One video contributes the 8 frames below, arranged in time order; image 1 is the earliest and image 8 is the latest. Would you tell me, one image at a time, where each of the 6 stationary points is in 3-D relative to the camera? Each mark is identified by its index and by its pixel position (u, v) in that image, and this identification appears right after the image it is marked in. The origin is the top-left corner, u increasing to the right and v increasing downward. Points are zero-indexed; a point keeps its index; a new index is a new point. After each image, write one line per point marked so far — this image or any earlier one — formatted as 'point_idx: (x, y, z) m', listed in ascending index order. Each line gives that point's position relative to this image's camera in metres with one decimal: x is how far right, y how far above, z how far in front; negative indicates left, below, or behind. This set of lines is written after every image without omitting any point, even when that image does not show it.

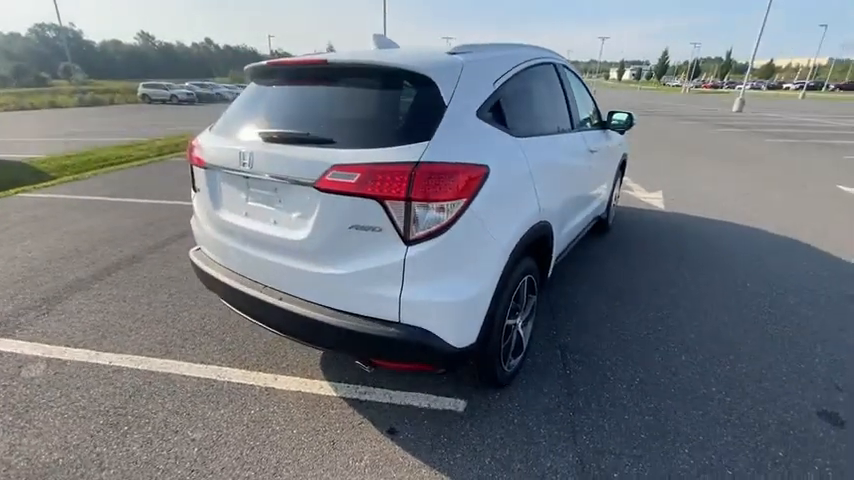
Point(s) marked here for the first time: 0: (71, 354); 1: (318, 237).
0: (-2.7, -0.8, +3.0) m
1: (-0.5, 0.0, +2.0) m
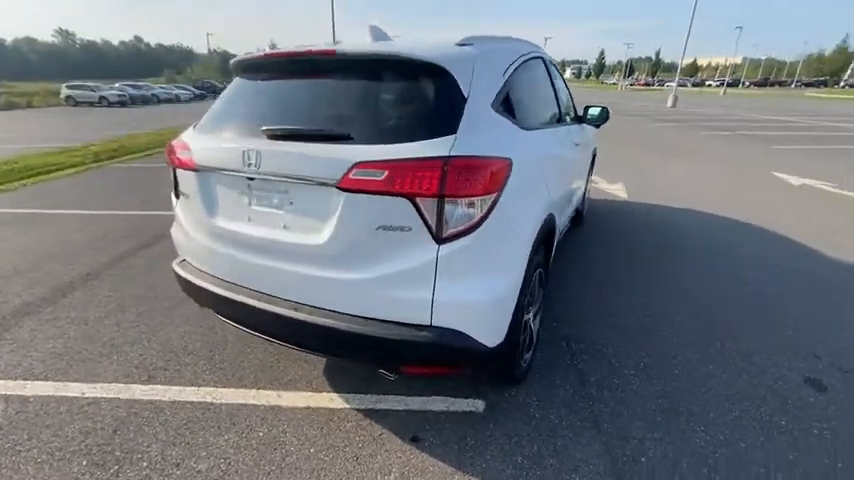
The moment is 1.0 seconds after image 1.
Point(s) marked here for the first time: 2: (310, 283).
0: (-2.6, -1.0, +2.6) m
1: (-0.4, 0.0, +1.8) m
2: (-0.6, -0.2, +1.9) m
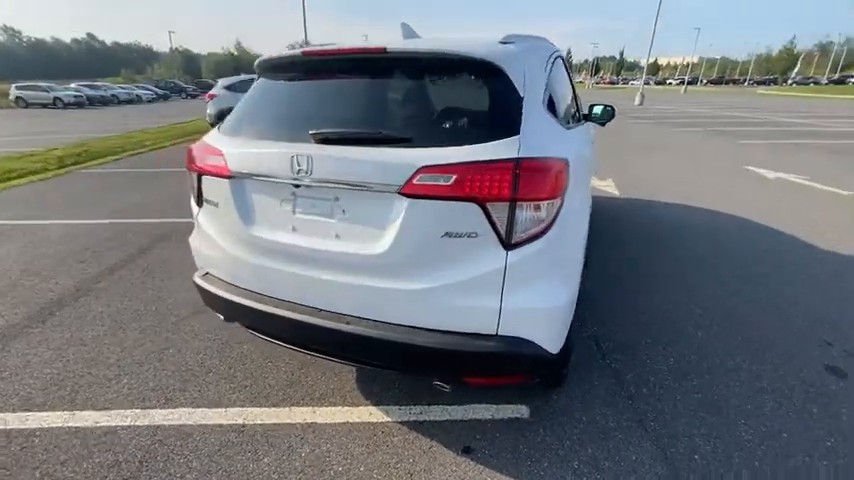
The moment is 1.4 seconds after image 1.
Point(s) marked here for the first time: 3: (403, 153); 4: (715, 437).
0: (-2.3, -1.1, +2.4) m
1: (-0.1, 0.0, +1.7) m
2: (-0.3, -0.2, +1.8) m
3: (-0.1, +0.4, +1.7) m
4: (+1.7, -1.1, +2.3) m
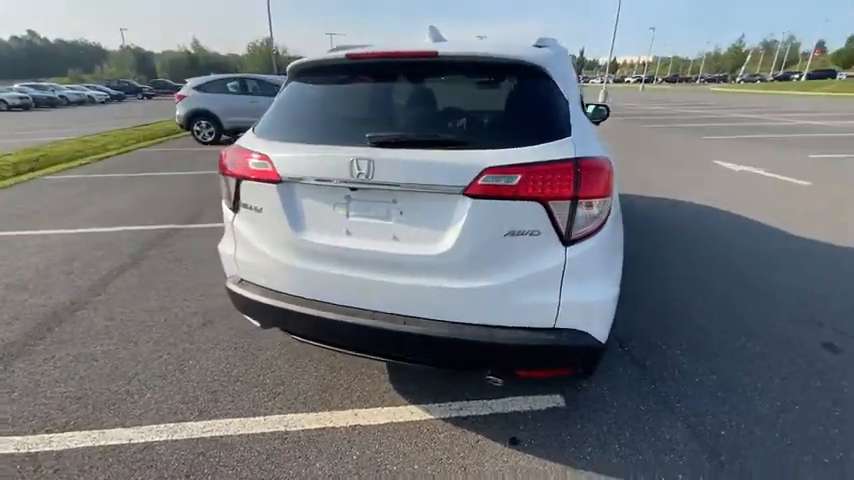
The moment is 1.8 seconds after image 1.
0: (-2.1, -1.1, +2.3) m
1: (+0.2, 0.0, +1.8) m
2: (0.0, -0.3, +1.9) m
3: (+0.2, +0.4, +1.7) m
4: (+1.9, -1.1, +2.5) m
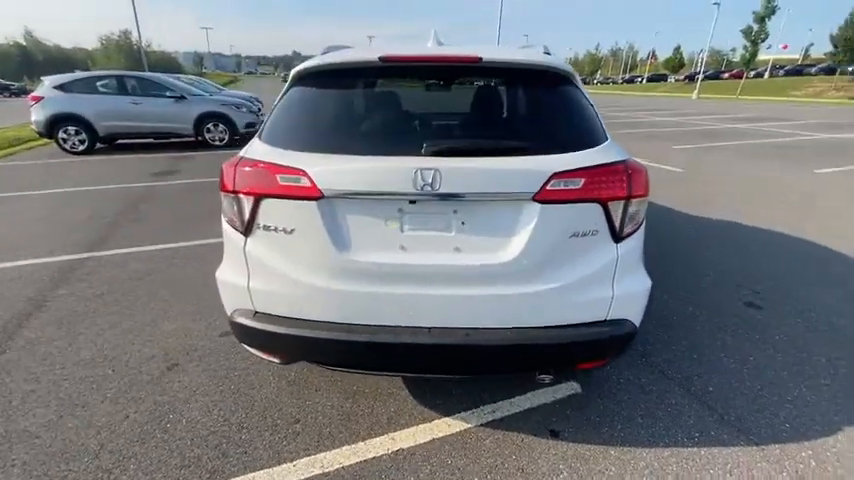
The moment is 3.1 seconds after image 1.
0: (-1.7, -1.4, +1.7) m
1: (+0.4, -0.1, +1.8) m
2: (+0.3, -0.3, +1.8) m
3: (+0.4, +0.3, +1.8) m
4: (+2.1, -0.9, +2.9) m
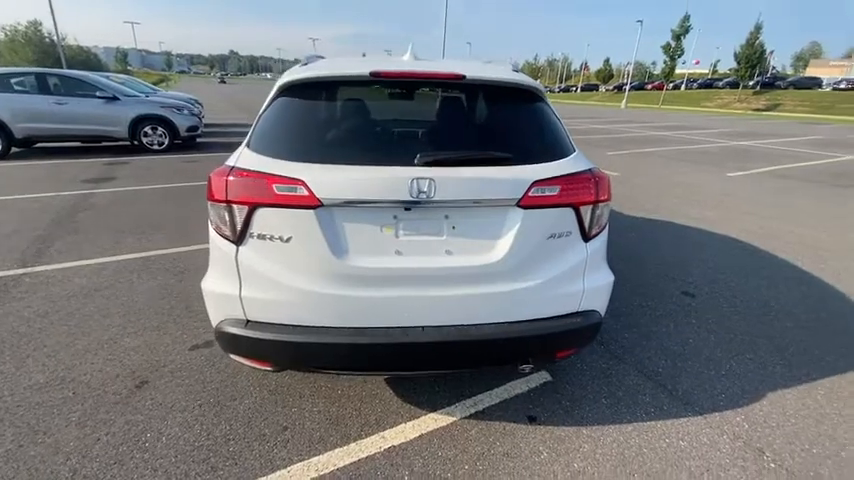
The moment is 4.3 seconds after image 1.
0: (-1.7, -1.4, +1.6) m
1: (+0.4, -0.1, +2.0) m
2: (+0.2, -0.3, +2.0) m
3: (+0.4, +0.3, +1.9) m
4: (+1.9, -0.9, +3.2) m
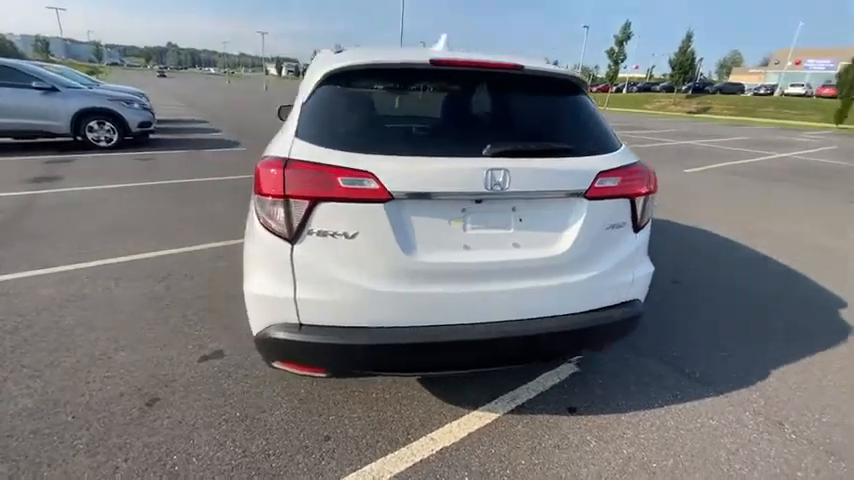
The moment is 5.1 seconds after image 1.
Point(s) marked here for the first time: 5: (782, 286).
0: (-1.3, -1.4, +1.4) m
1: (+0.7, 0.0, +1.9) m
2: (+0.5, -0.3, +2.0) m
3: (+0.7, +0.4, +1.9) m
4: (+2.1, -0.8, +3.4) m
5: (+3.9, -0.5, +4.3) m
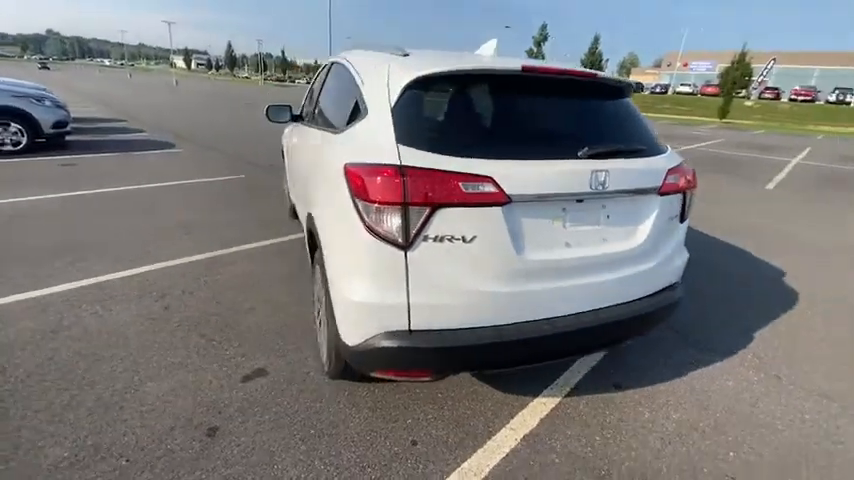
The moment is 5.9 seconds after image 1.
0: (-0.6, -1.5, +1.3) m
1: (+1.2, 0.0, +2.2) m
2: (+1.0, -0.2, +2.2) m
3: (+1.1, +0.4, +2.1) m
4: (+2.3, -0.7, +3.8) m
5: (+3.9, -0.3, +5.0) m
